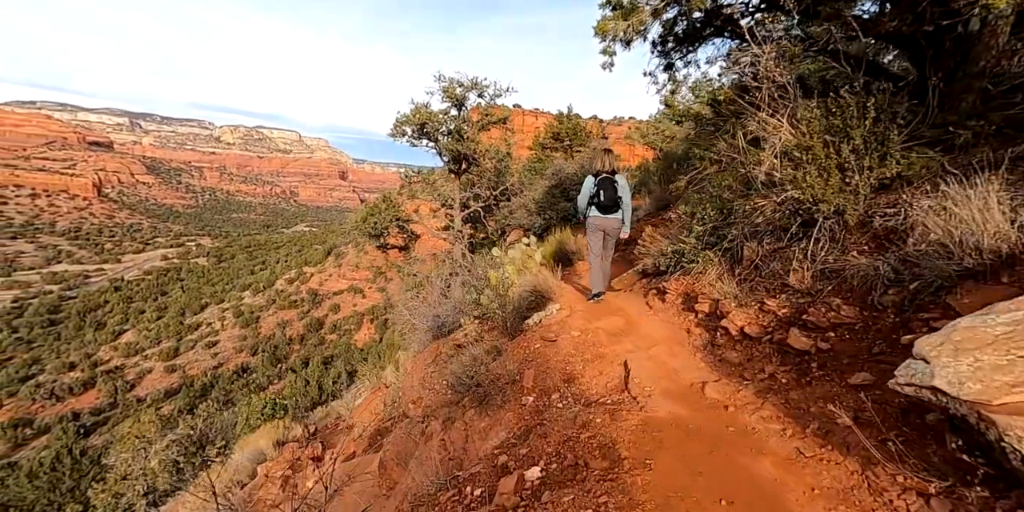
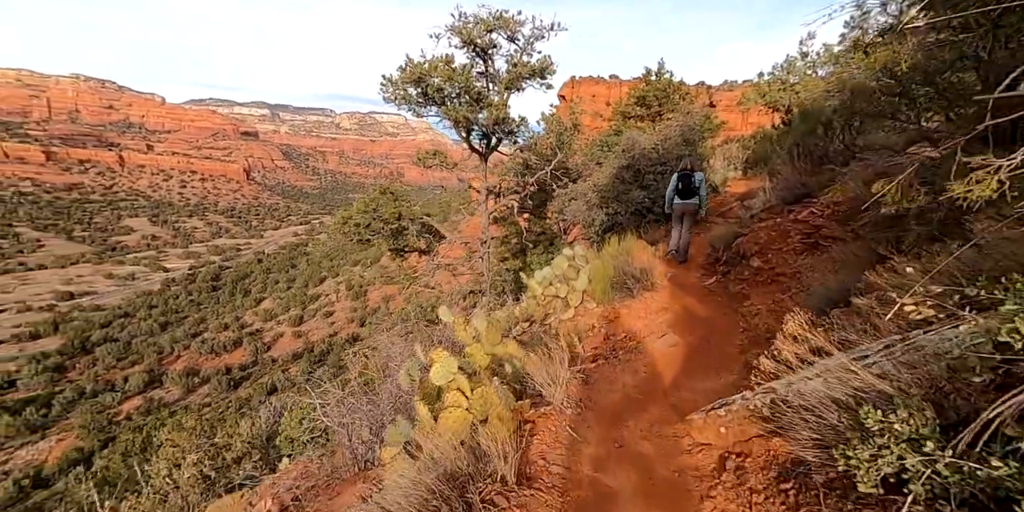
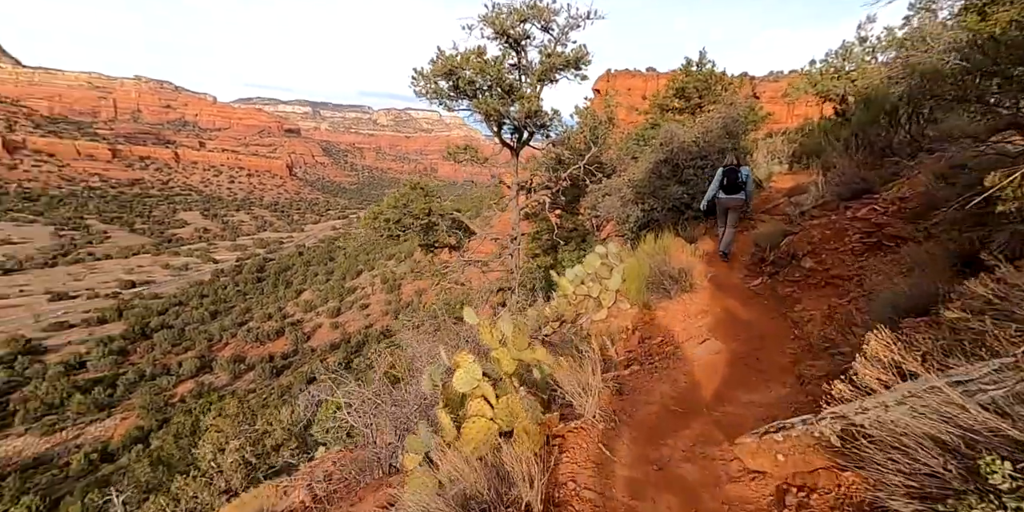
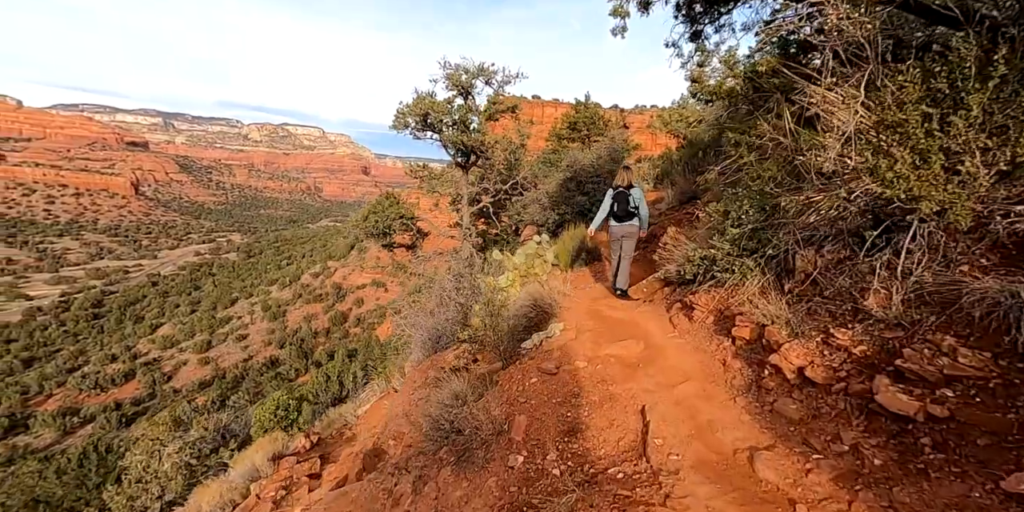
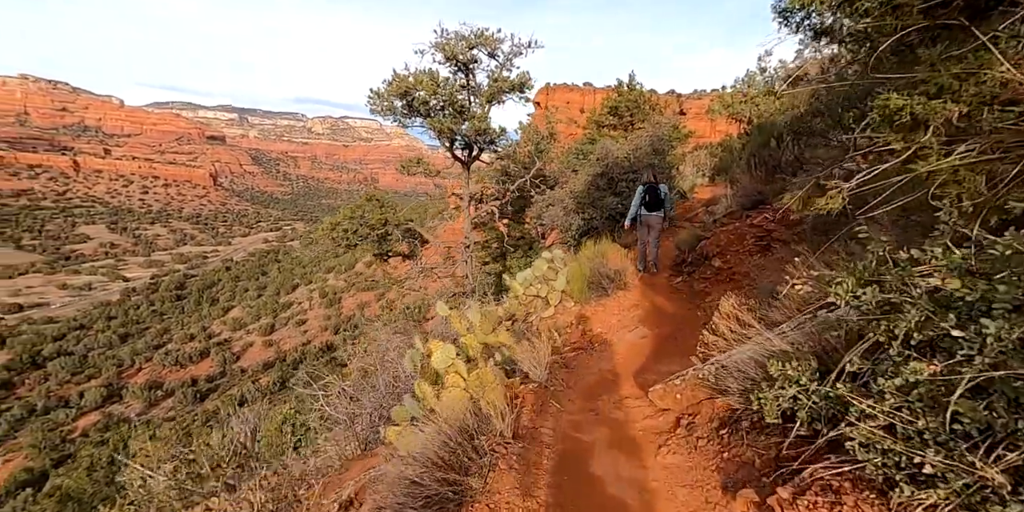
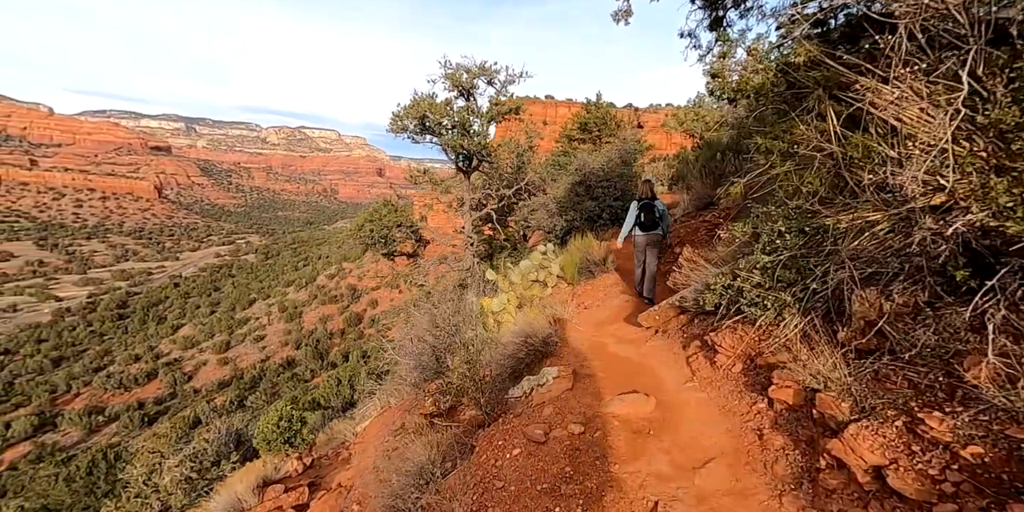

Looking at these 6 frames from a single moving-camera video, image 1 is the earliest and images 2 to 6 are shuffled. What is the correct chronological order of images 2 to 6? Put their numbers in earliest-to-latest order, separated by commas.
4, 6, 5, 2, 3
